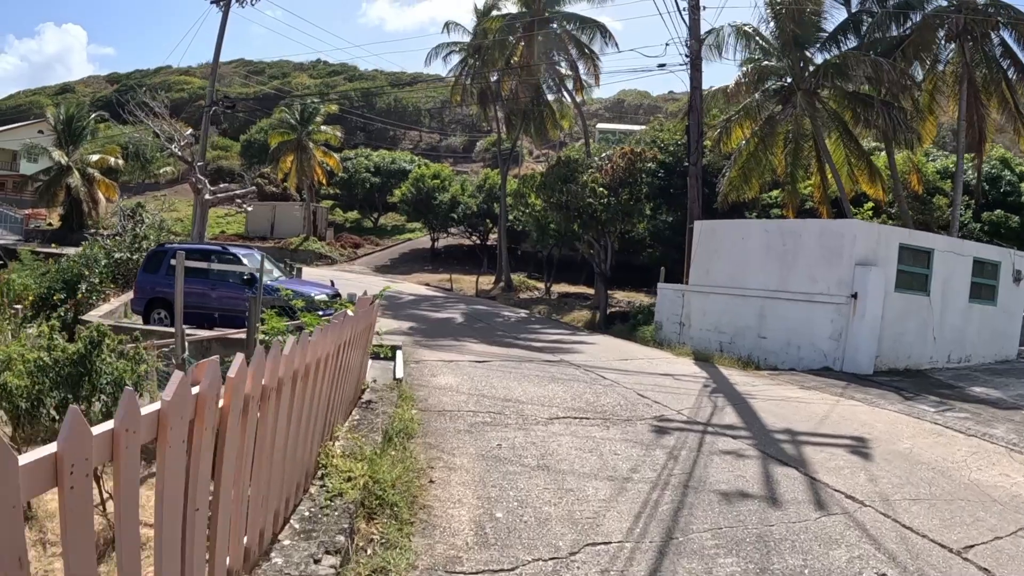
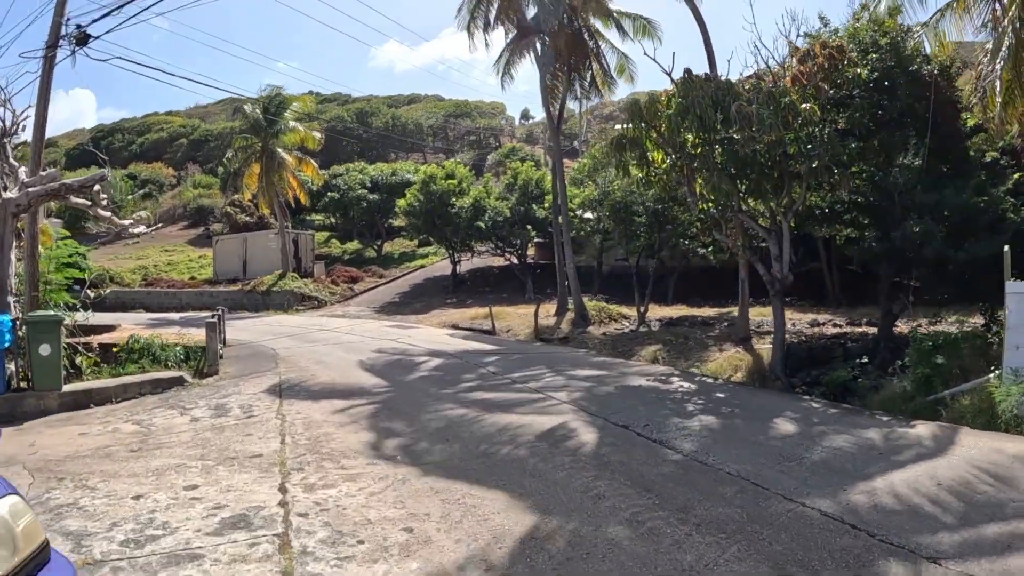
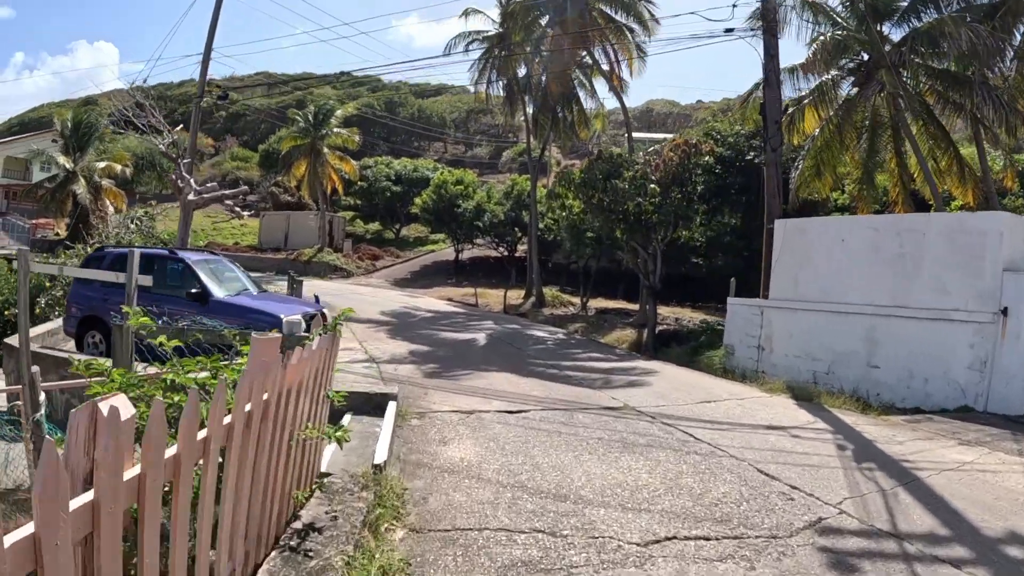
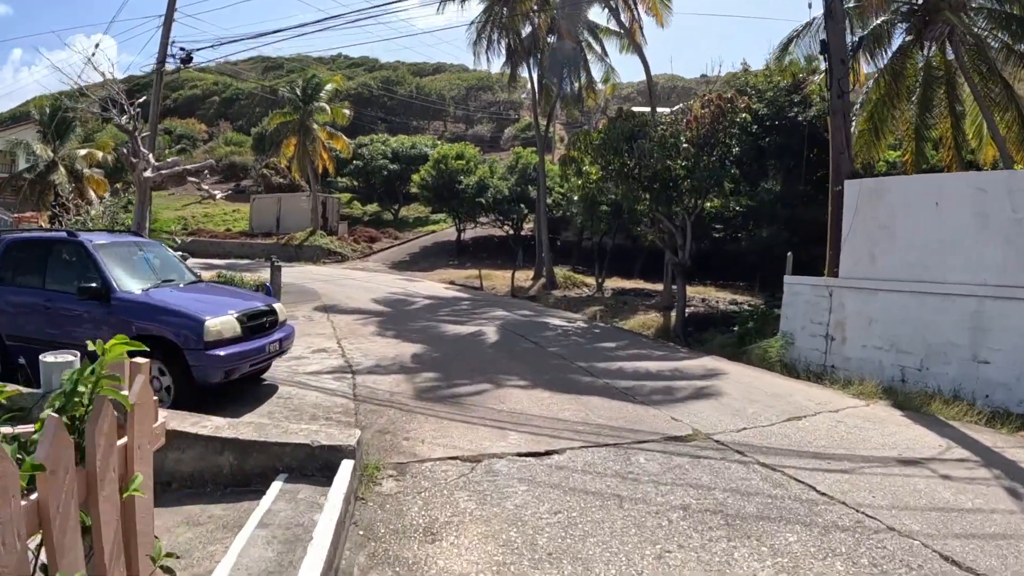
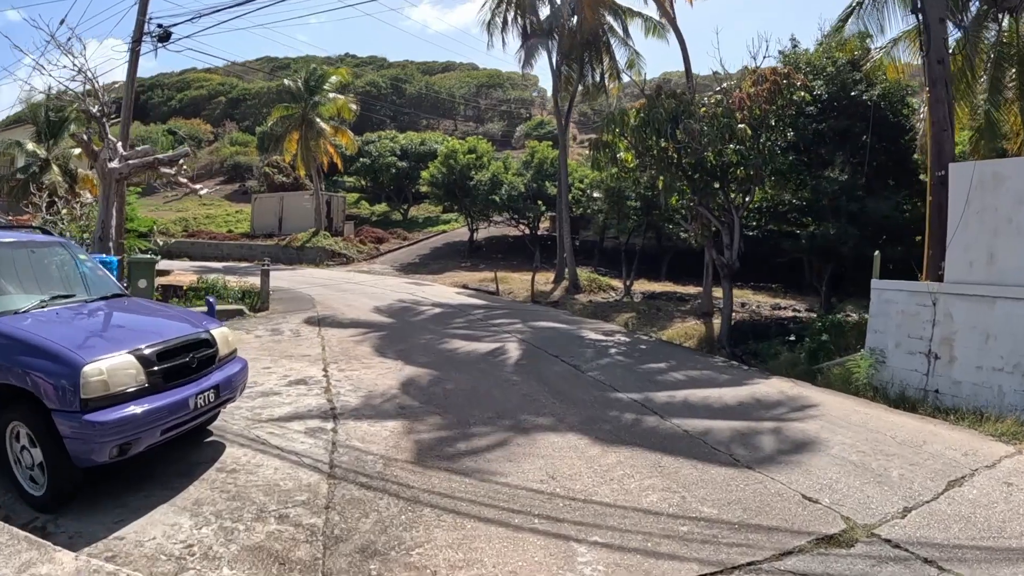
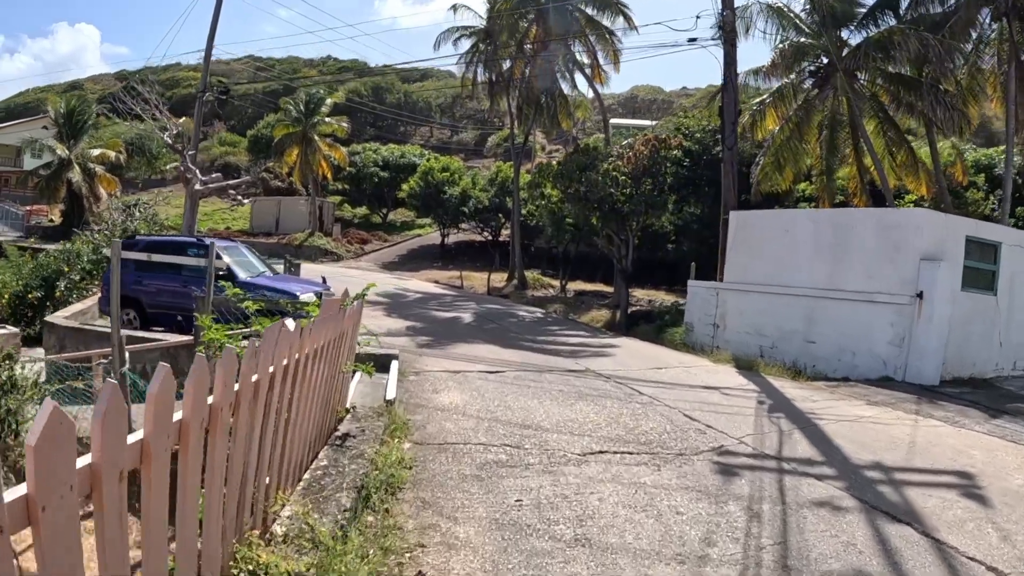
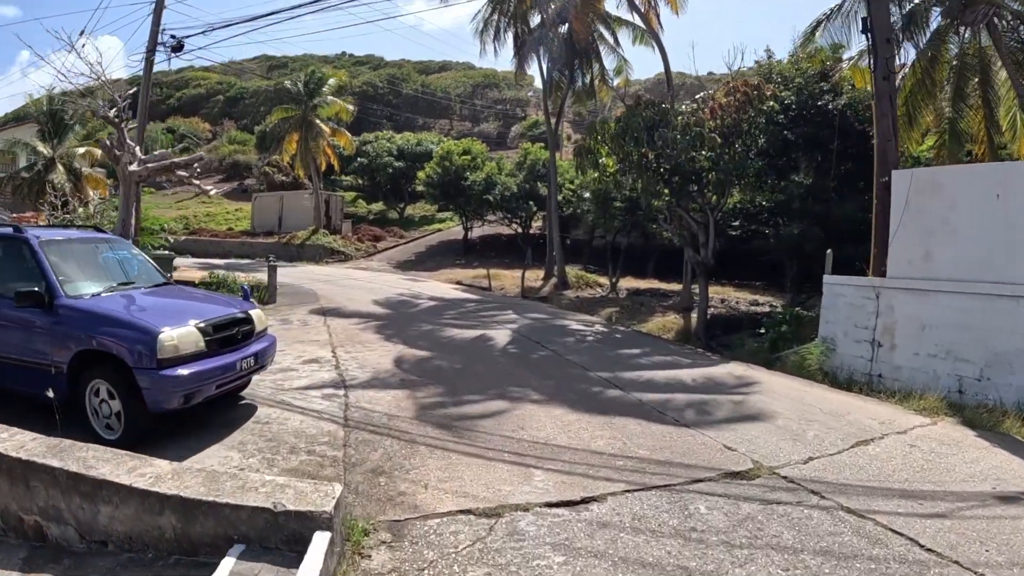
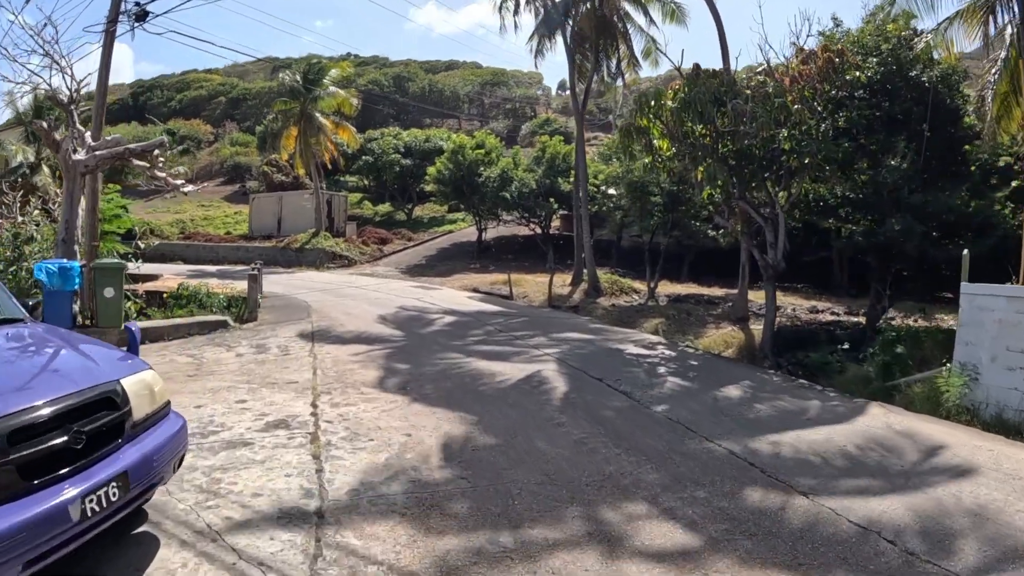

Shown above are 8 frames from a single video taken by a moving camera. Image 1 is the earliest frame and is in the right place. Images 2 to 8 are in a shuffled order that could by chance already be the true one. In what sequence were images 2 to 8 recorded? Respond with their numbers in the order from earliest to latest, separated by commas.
6, 3, 4, 7, 5, 8, 2
